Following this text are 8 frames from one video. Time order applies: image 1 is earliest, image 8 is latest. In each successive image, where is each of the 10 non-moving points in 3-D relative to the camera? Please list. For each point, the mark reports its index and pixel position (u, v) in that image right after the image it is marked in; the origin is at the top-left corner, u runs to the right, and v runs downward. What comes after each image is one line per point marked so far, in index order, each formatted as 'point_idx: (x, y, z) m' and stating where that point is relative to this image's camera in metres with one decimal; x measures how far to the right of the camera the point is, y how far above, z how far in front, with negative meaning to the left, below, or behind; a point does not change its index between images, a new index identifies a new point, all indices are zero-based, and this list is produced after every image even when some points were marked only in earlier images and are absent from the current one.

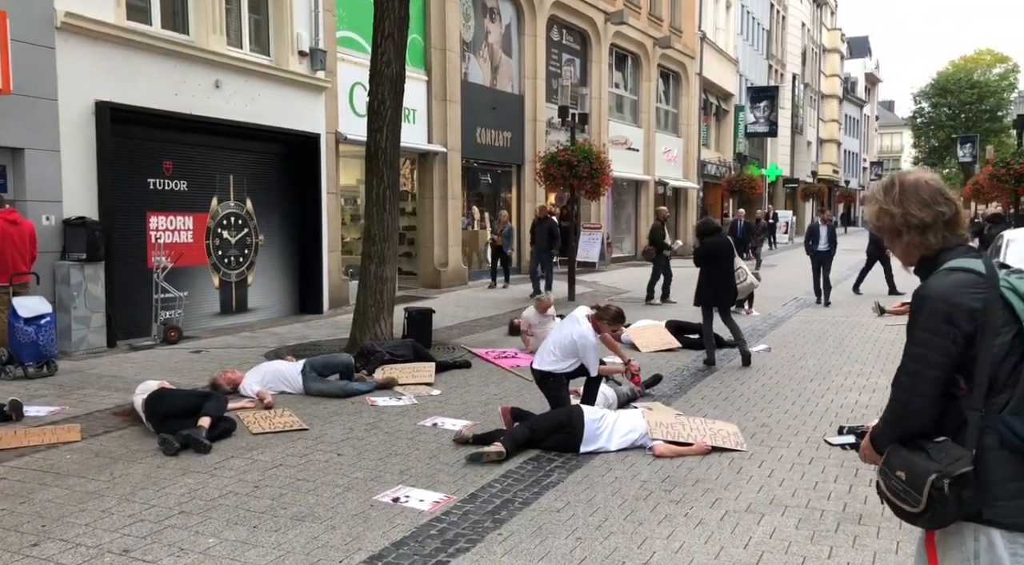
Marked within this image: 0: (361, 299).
0: (-1.6, -0.2, +10.2) m
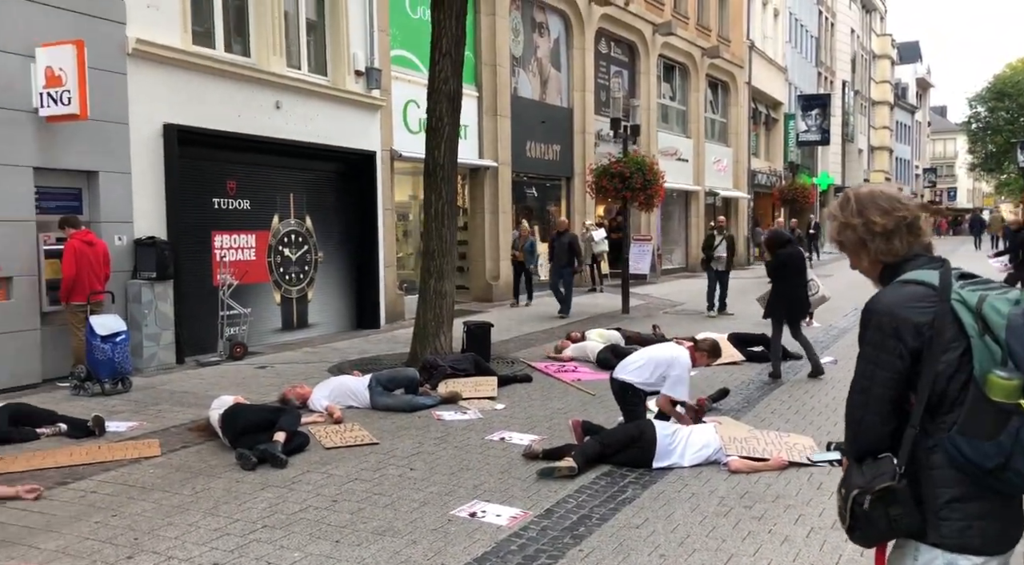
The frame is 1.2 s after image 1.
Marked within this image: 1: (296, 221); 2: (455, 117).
0: (-1.0, -0.4, +10.3) m
1: (-3.0, +0.8, +13.0) m
2: (-0.6, +1.8, +10.4) m
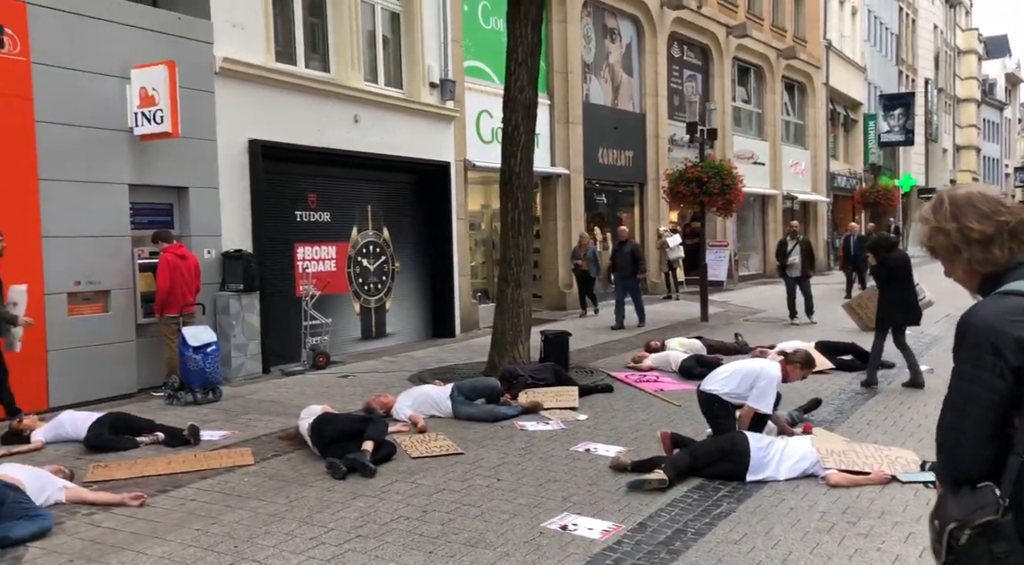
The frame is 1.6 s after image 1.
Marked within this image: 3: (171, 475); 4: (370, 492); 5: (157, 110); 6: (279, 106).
0: (-0.1, -0.5, +10.4) m
1: (-1.9, +0.7, +13.2) m
2: (+0.2, +1.7, +10.4) m
3: (-2.3, -1.3, +6.4) m
4: (-0.9, -1.4, +6.0) m
5: (-3.5, +1.7, +9.3) m
6: (-2.8, +2.1, +11.3) m
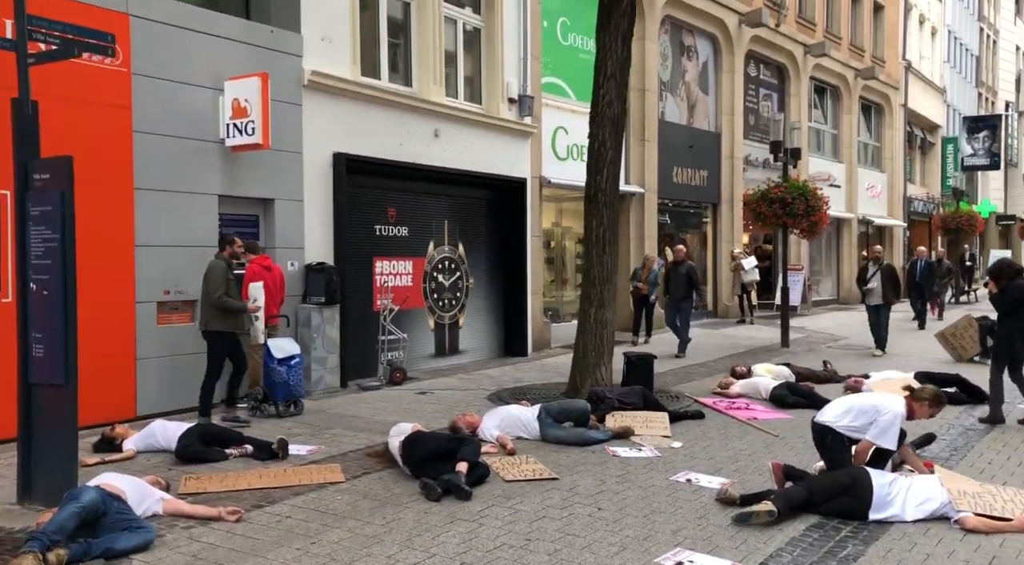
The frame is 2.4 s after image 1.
0: (+0.7, -0.7, +10.2) m
1: (-0.9, +0.5, +13.1) m
2: (+1.1, +1.5, +10.3) m
3: (-1.7, -1.4, +6.3) m
4: (-0.3, -1.5, +5.9) m
5: (-2.6, +1.6, +9.3) m
6: (-1.8, +2.0, +11.3) m
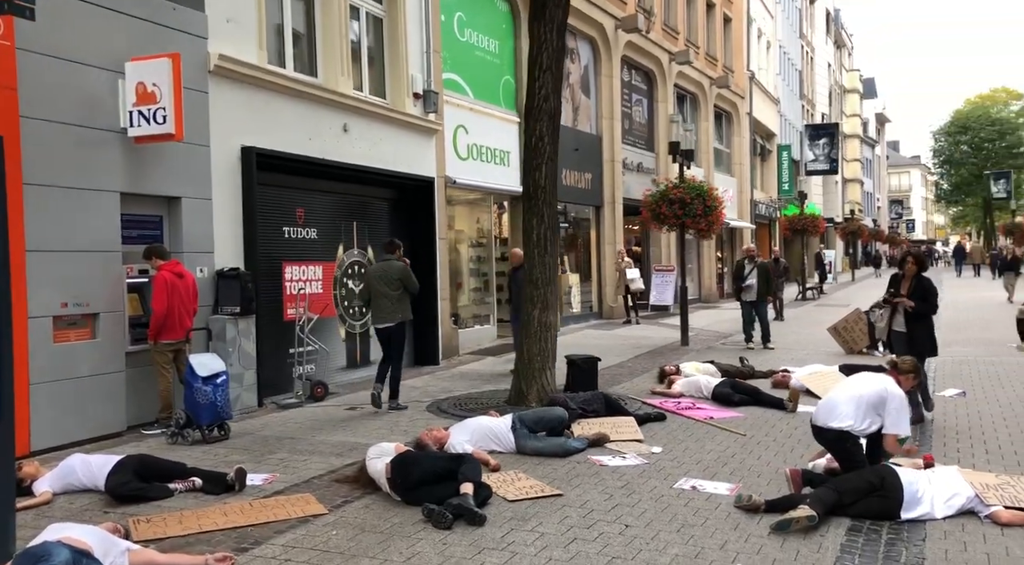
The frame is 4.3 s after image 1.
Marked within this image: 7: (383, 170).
0: (+0.1, -0.7, +9.6) m
1: (-2.0, +0.4, +12.2) m
2: (+0.5, +1.5, +9.8) m
3: (-1.6, -1.4, +5.4) m
4: (-0.1, -1.4, +5.2) m
5: (-3.1, +1.5, +8.2) m
6: (-2.6, +1.9, +10.3) m
7: (-1.7, +1.5, +12.2) m
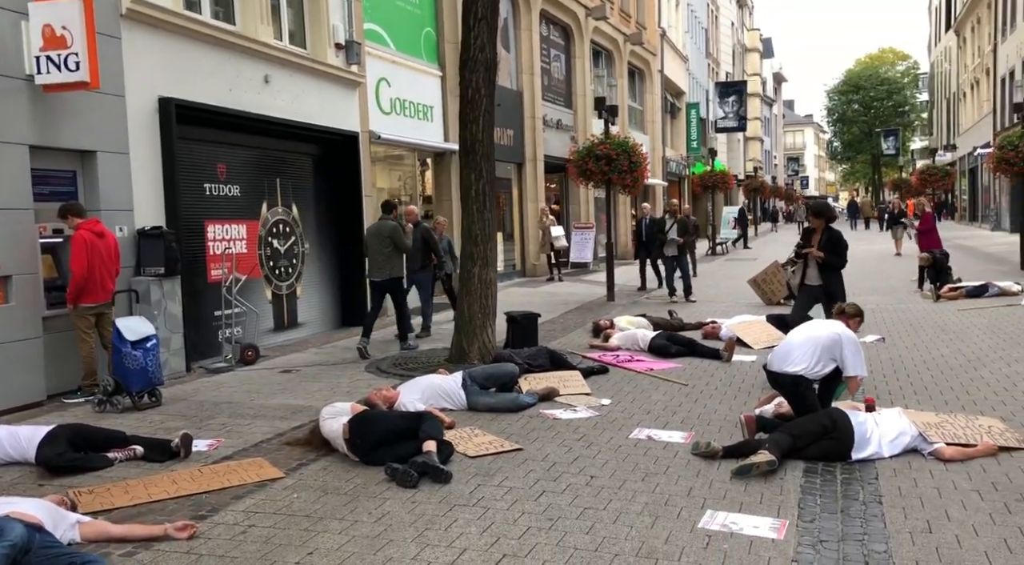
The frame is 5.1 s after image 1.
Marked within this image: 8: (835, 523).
0: (-0.5, -0.2, +9.5) m
1: (-2.9, +0.9, +11.8) m
2: (-0.2, +2.0, +9.5) m
3: (-1.7, -1.2, +5.1) m
4: (-0.3, -1.2, +5.0) m
5: (-3.5, +1.8, +7.6) m
6: (-3.3, +2.3, +9.7) m
7: (-2.6, +2.0, +11.8) m
8: (+1.7, -1.3, +5.1) m
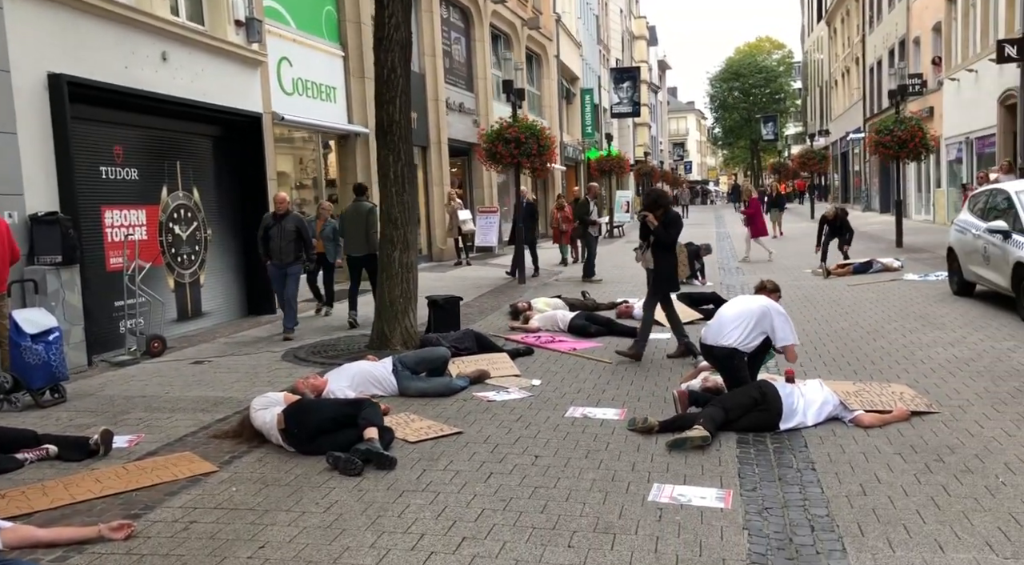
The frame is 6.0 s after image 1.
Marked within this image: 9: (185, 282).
0: (-1.3, -0.1, +9.2) m
1: (-3.9, +1.1, +11.3) m
2: (-1.0, +2.1, +9.3) m
3: (-2.0, -1.1, +4.8) m
4: (-0.5, -1.1, +4.9) m
5: (-4.1, +1.9, +7.0) m
6: (-4.2, +2.4, +9.2) m
7: (-3.6, +2.1, +11.3) m
8: (+1.5, -1.1, +5.2) m
9: (-3.9, 0.0, +11.2) m
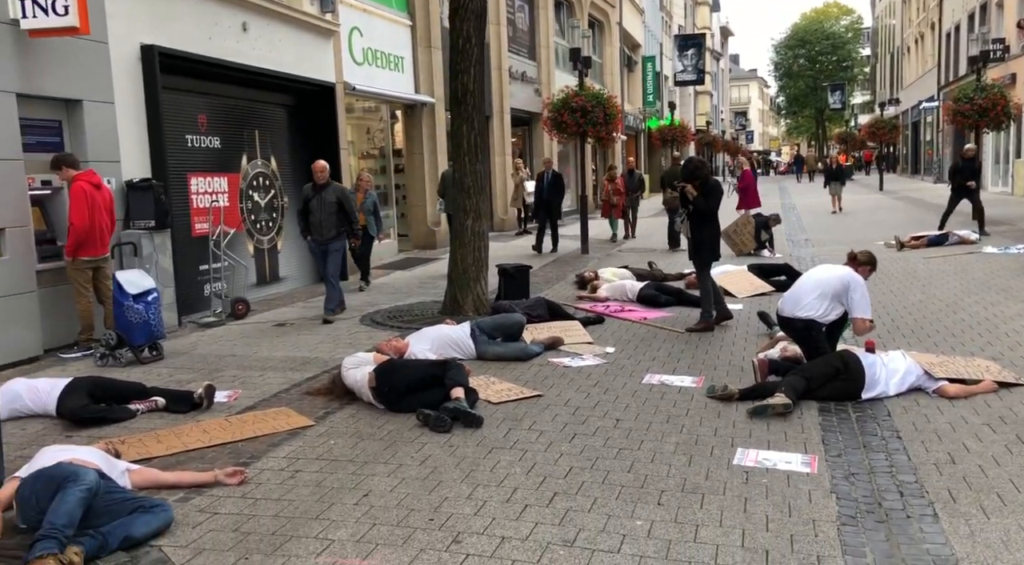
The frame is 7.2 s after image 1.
0: (-0.6, +0.3, +9.5) m
1: (-3.1, +1.5, +11.6) m
2: (-0.3, +2.5, +9.5) m
3: (-1.5, -0.9, +5.1) m
4: (-0.1, -0.9, +5.1) m
5: (-3.5, +2.2, +7.4) m
6: (-3.4, +2.8, +9.5) m
7: (-2.8, +2.5, +11.6) m
8: (+1.9, -1.0, +5.3) m
9: (-3.0, +0.4, +11.6) m
